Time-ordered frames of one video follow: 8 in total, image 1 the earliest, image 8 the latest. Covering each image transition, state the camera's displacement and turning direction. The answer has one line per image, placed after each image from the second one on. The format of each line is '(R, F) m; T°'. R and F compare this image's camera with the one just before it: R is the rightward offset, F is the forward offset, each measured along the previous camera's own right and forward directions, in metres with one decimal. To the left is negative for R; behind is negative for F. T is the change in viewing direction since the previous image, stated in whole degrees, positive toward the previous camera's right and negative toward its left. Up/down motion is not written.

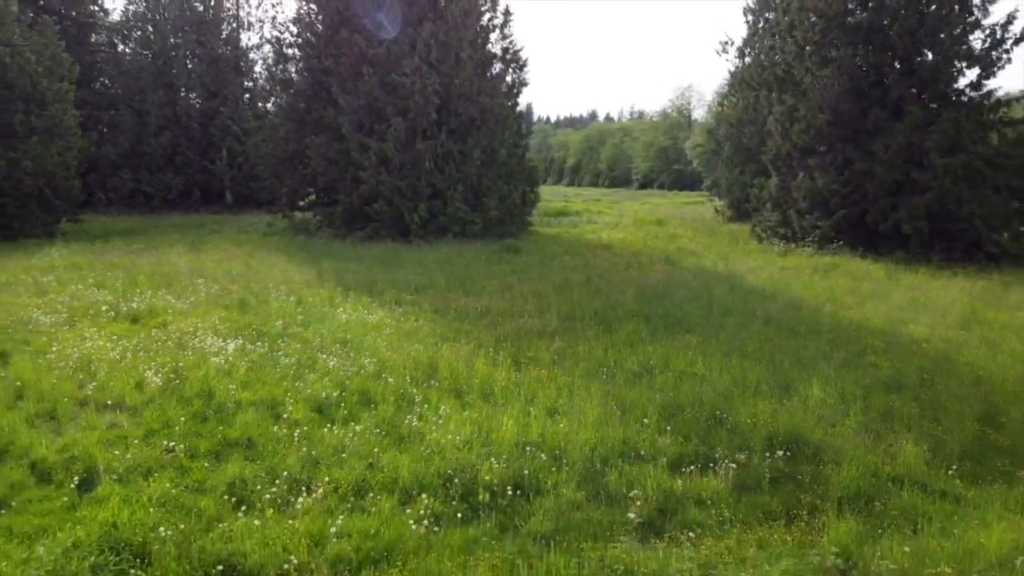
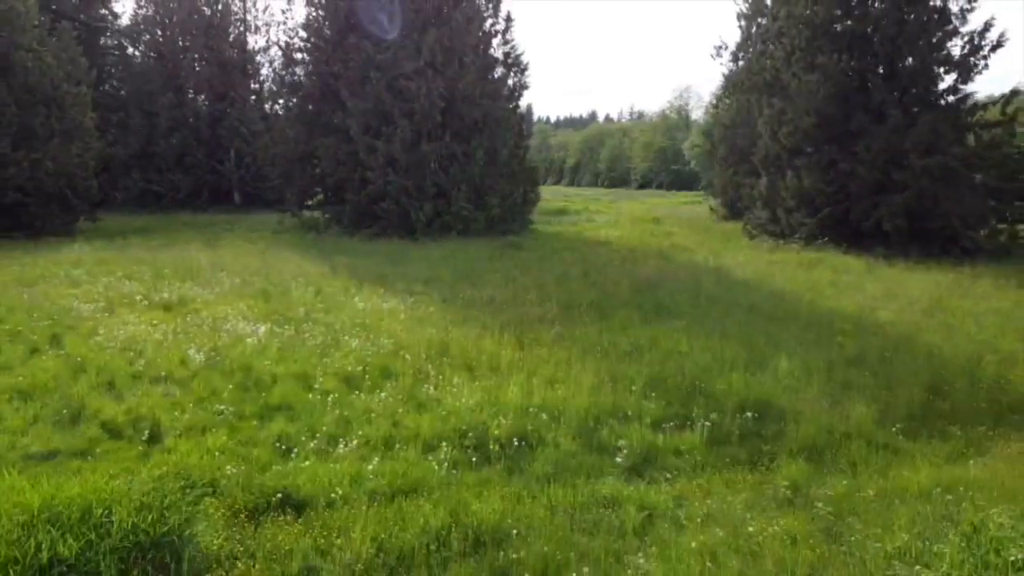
(0.0, -1.0) m; 0°
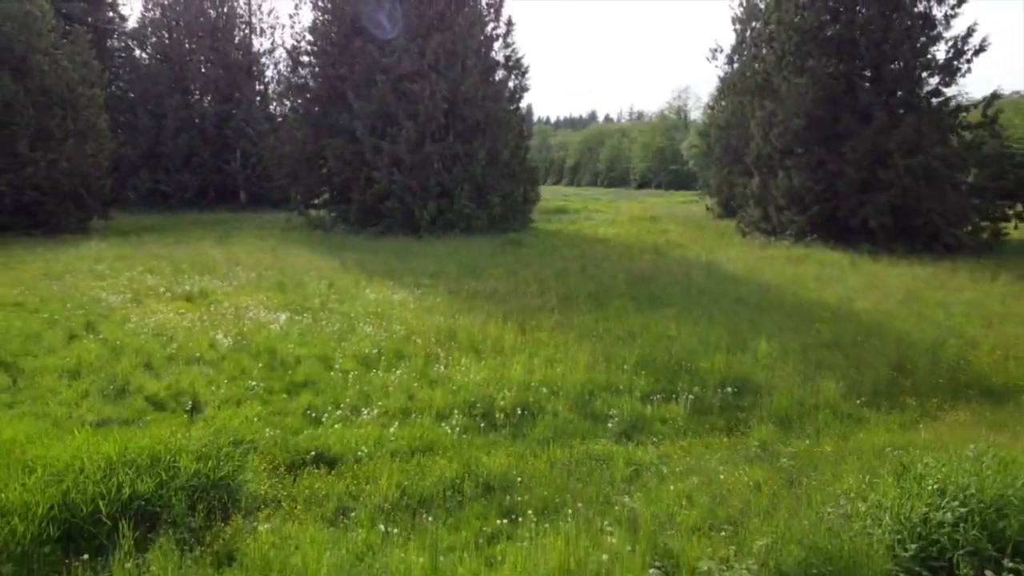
(0.0, -0.8) m; 0°
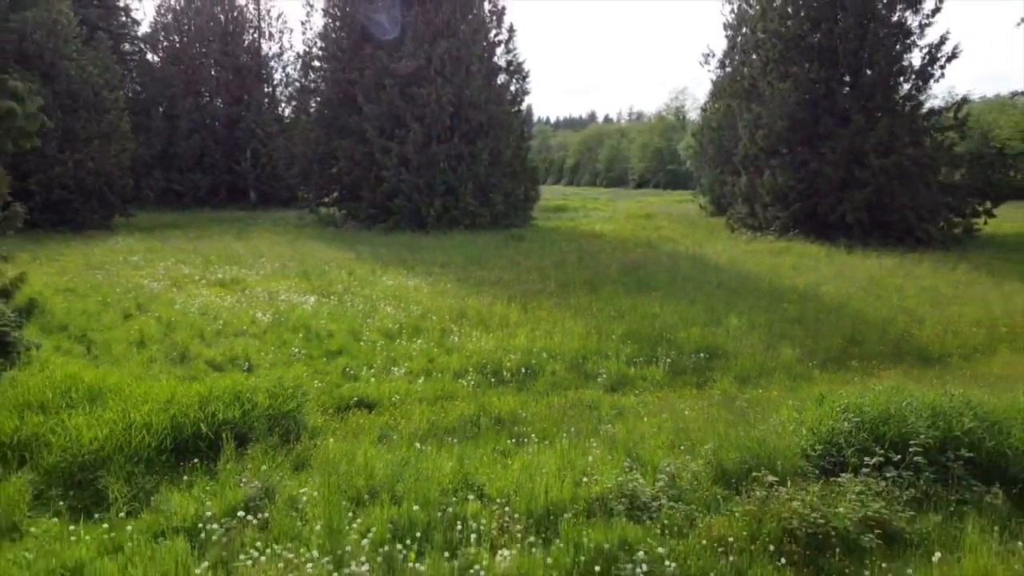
(0.0, -1.5) m; 0°
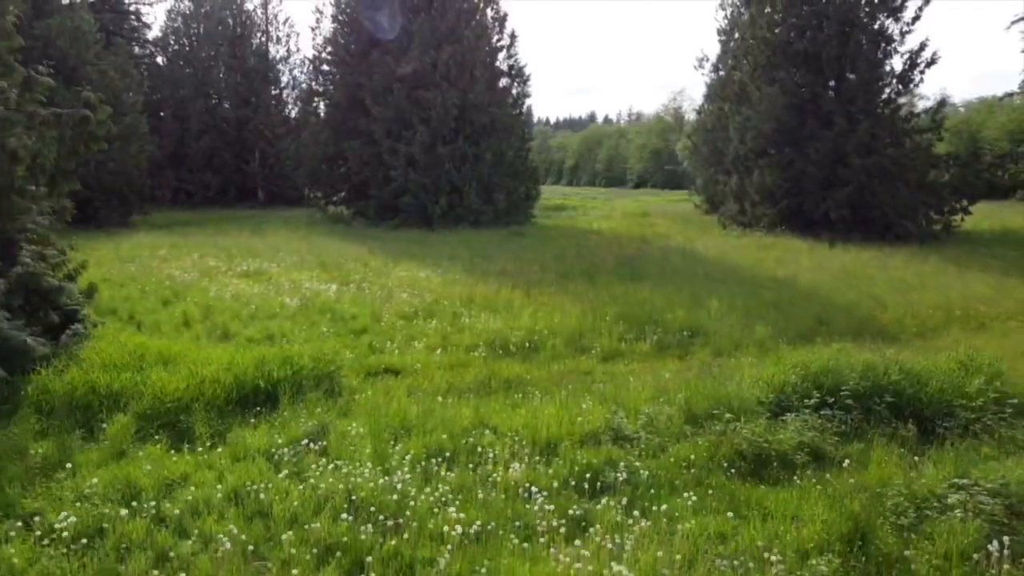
(-0.1, -1.3) m; 0°
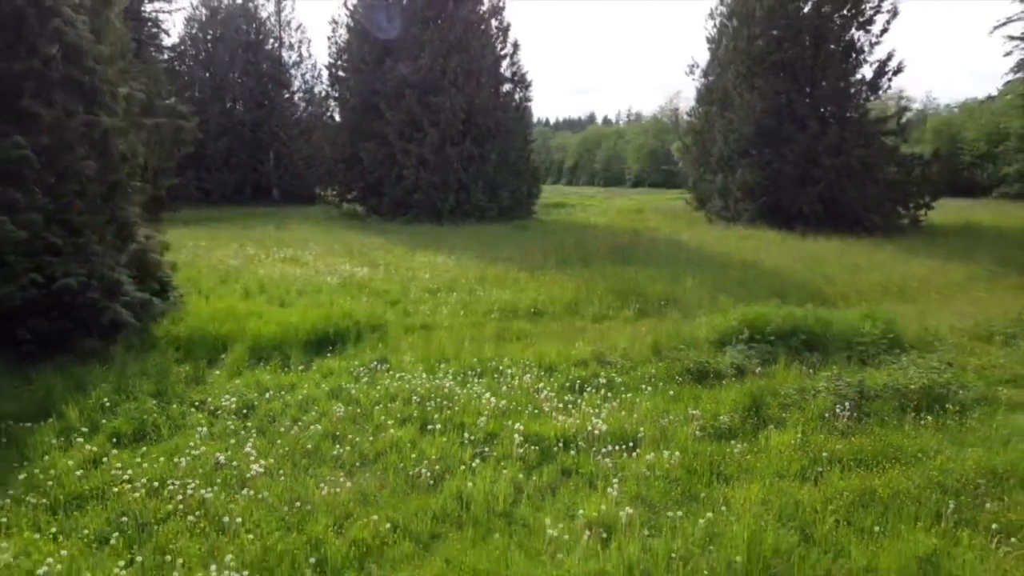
(-0.1, -2.4) m; 0°
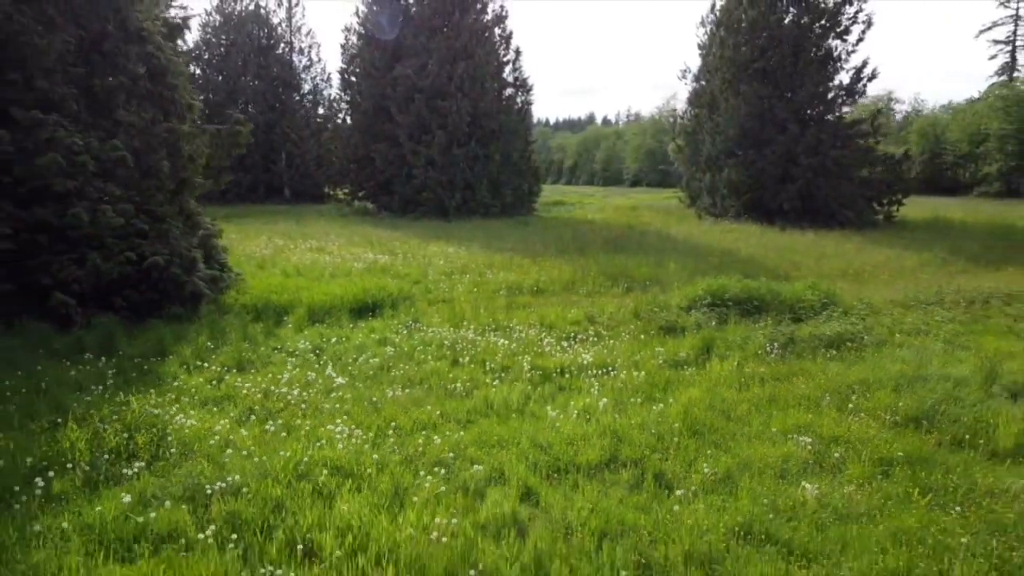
(-0.1, -2.1) m; 0°
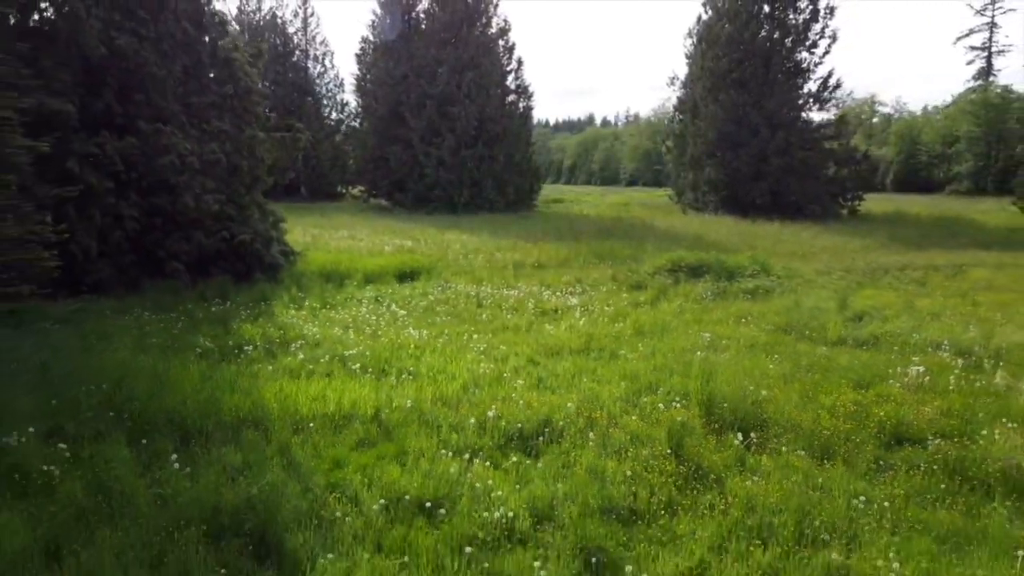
(-0.1, -3.5) m; 0°
